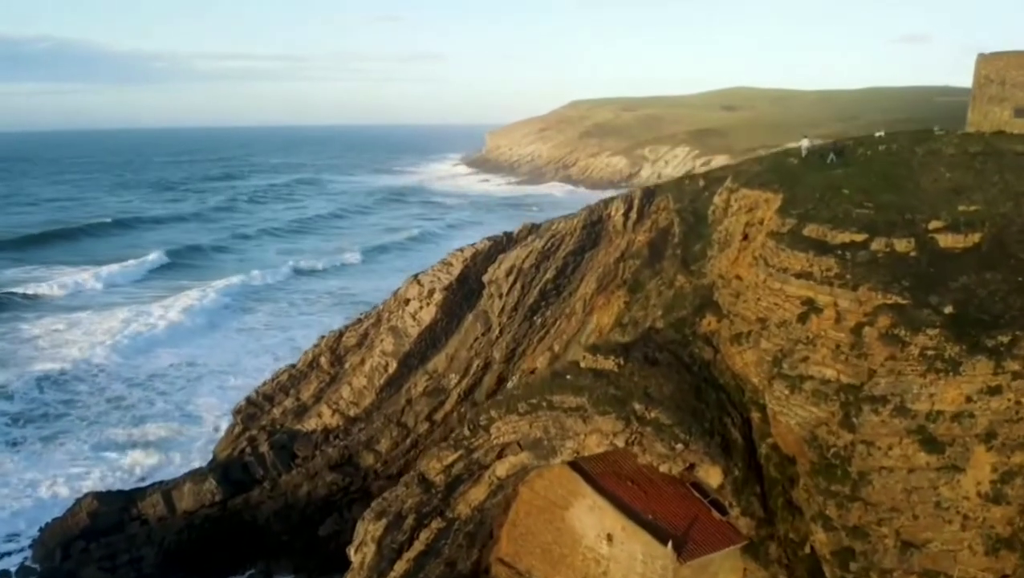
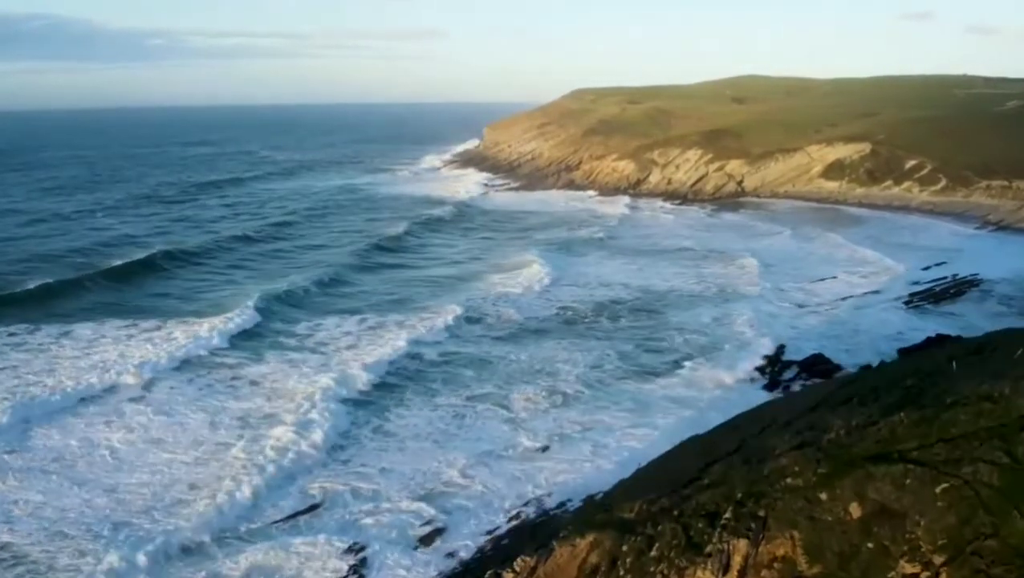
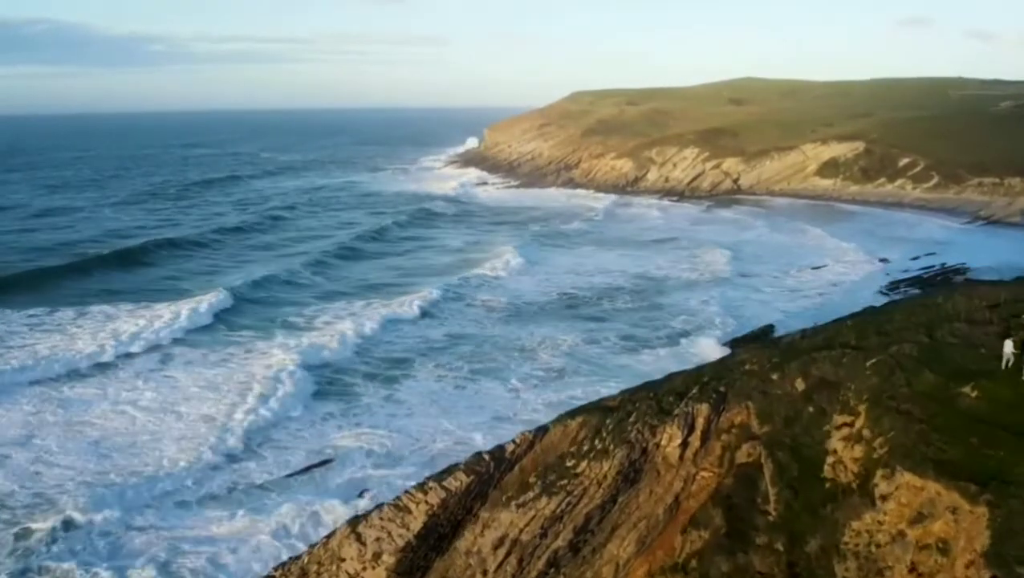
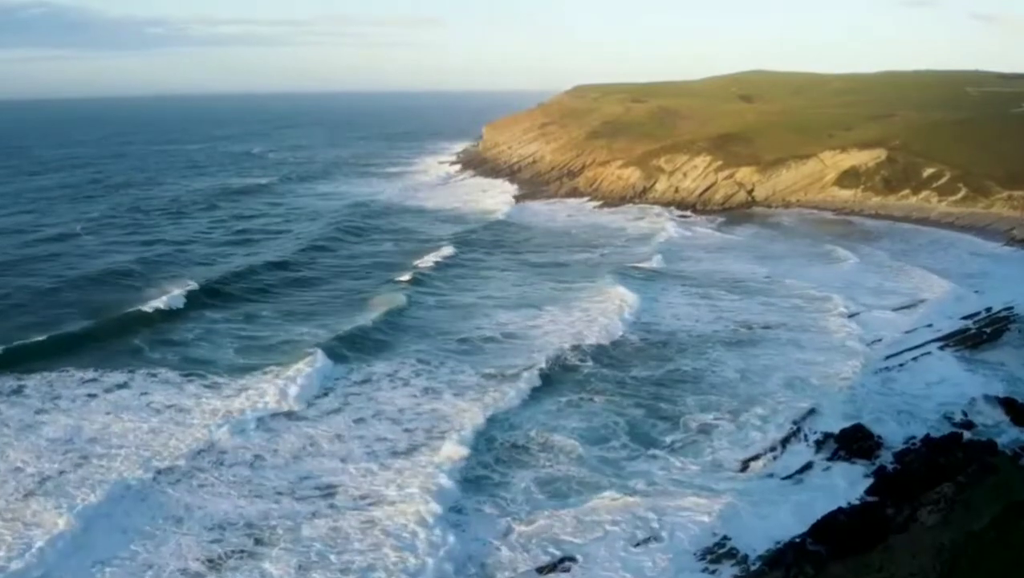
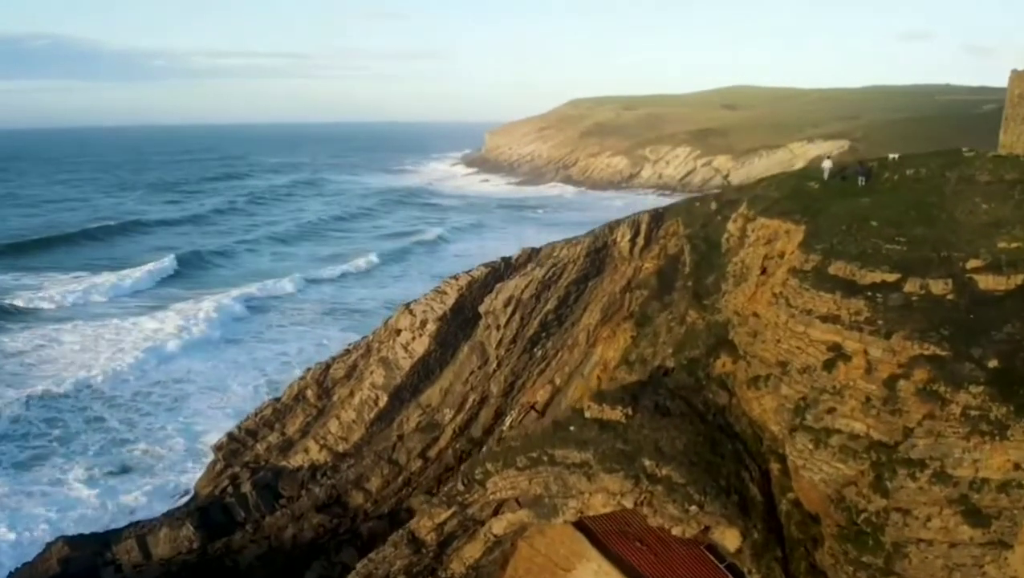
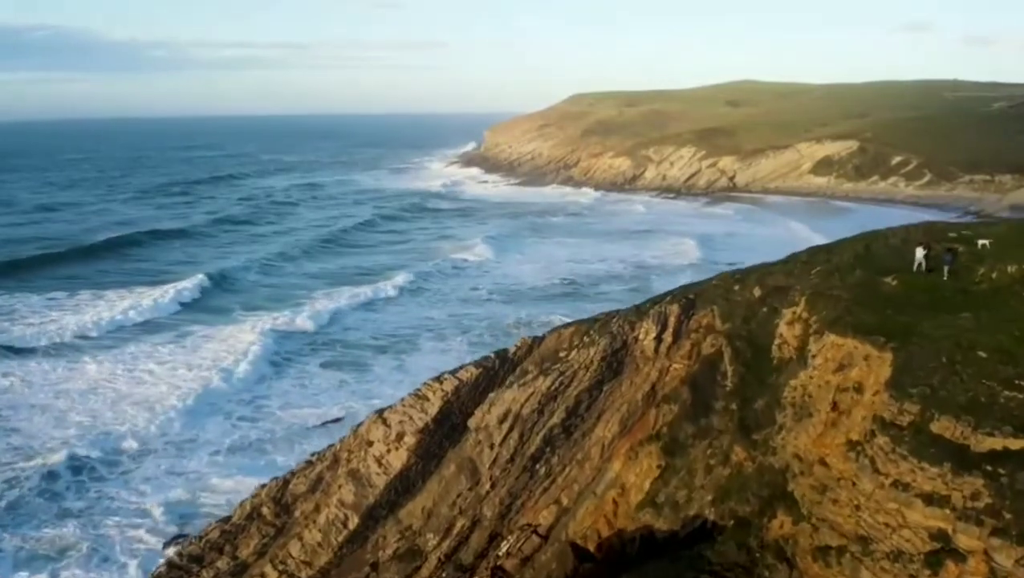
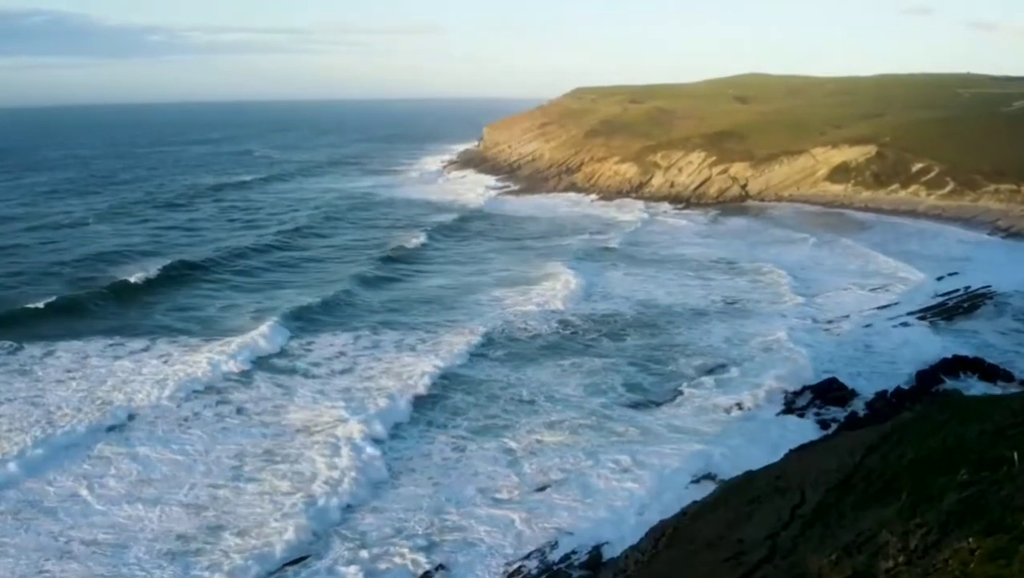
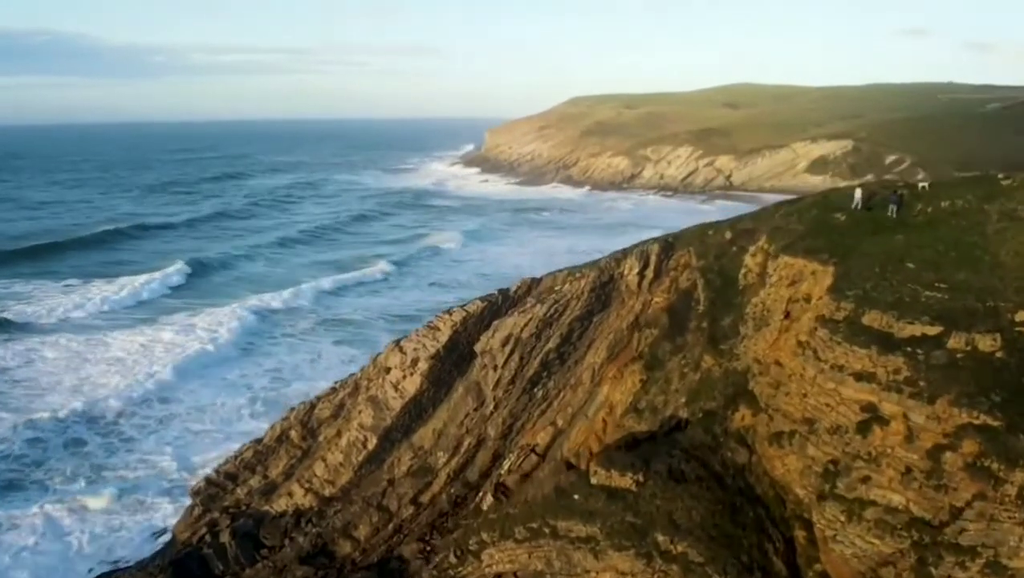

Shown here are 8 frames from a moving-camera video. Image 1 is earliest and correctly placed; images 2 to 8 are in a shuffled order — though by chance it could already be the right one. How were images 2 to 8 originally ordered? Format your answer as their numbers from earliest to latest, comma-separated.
5, 8, 6, 3, 2, 7, 4
